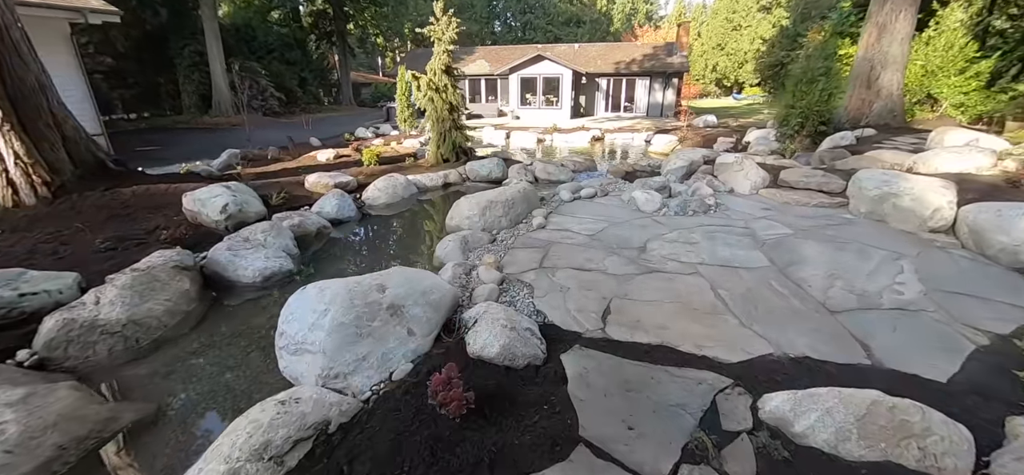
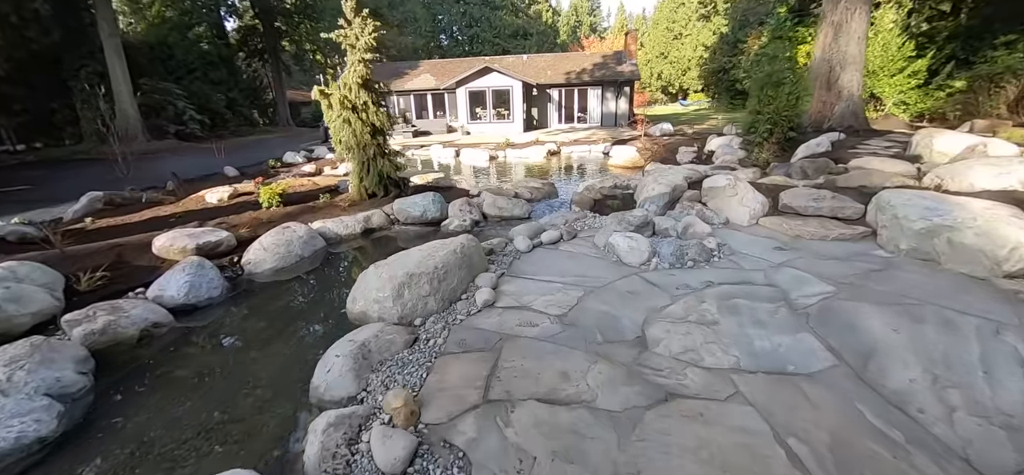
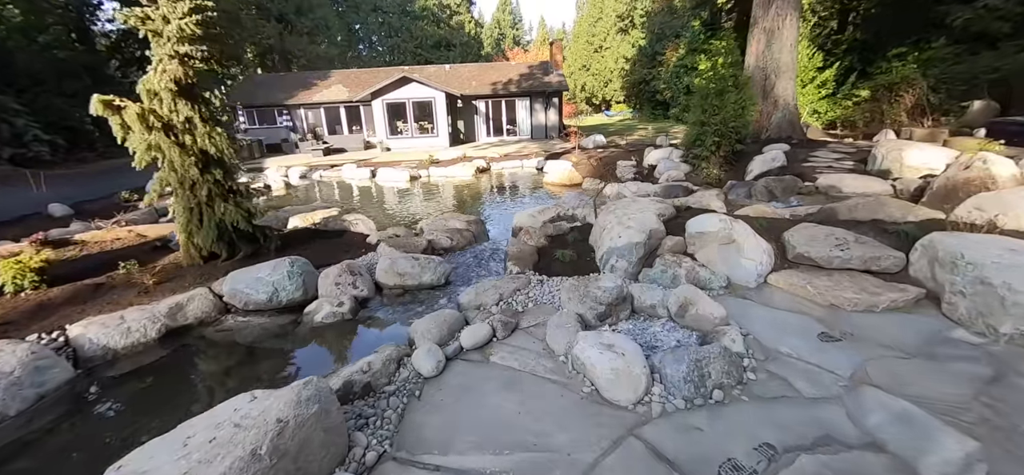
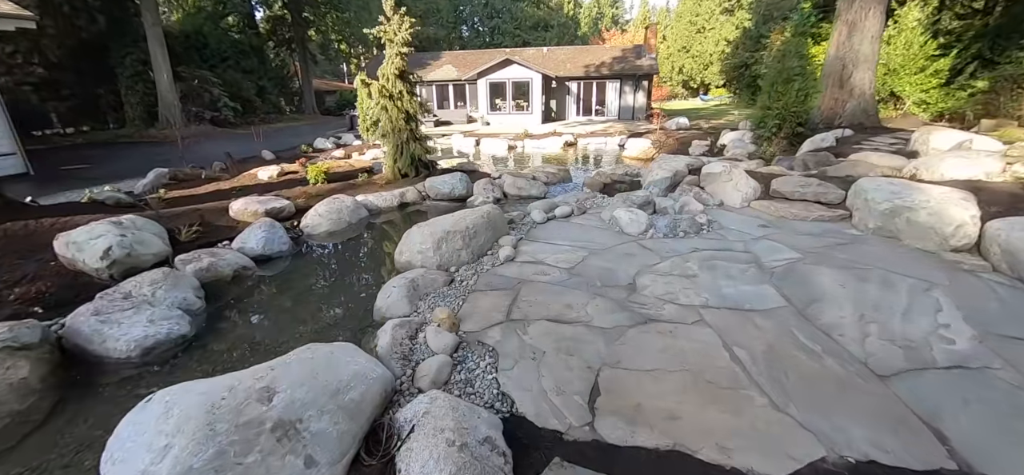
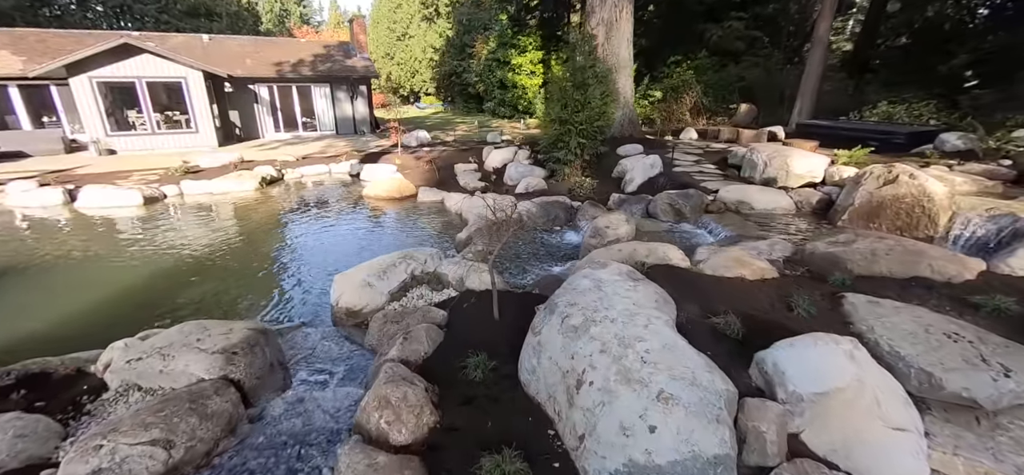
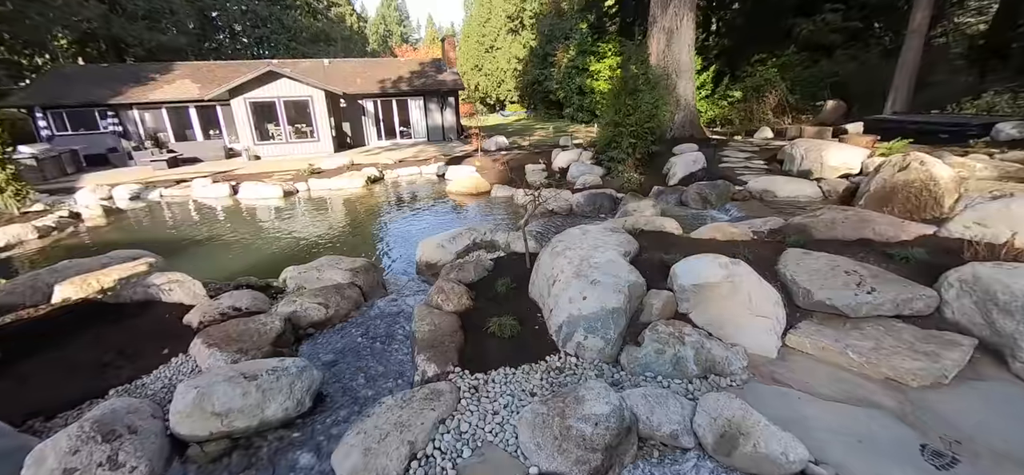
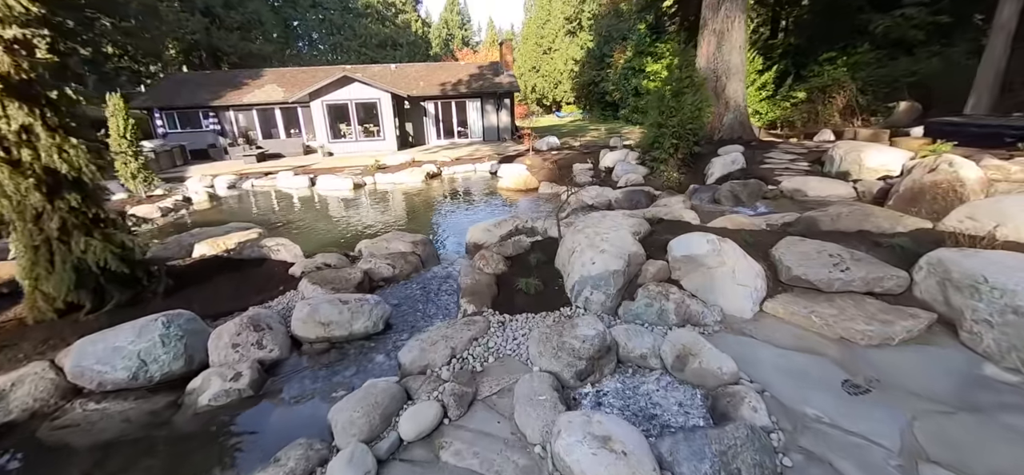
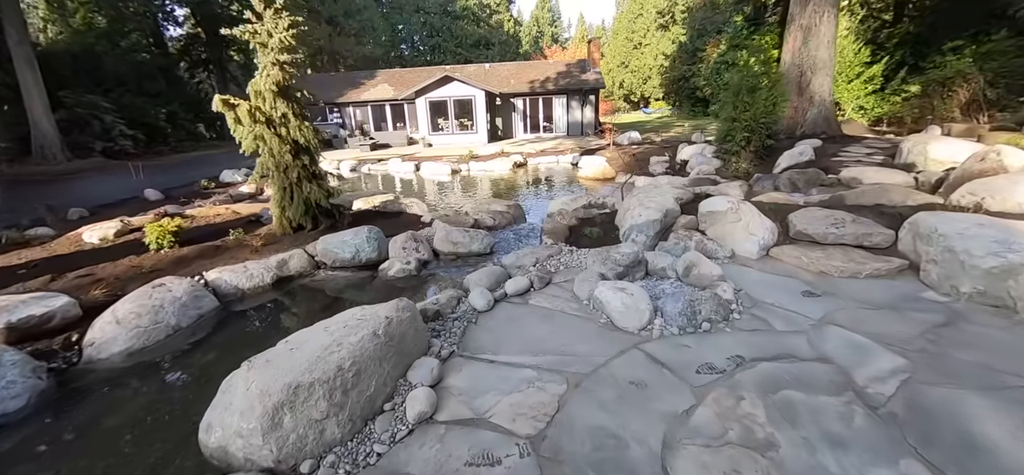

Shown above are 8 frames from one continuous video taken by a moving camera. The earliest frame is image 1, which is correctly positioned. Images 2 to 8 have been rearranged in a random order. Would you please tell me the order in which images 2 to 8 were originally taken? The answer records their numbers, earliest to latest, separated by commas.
4, 2, 8, 3, 7, 6, 5
